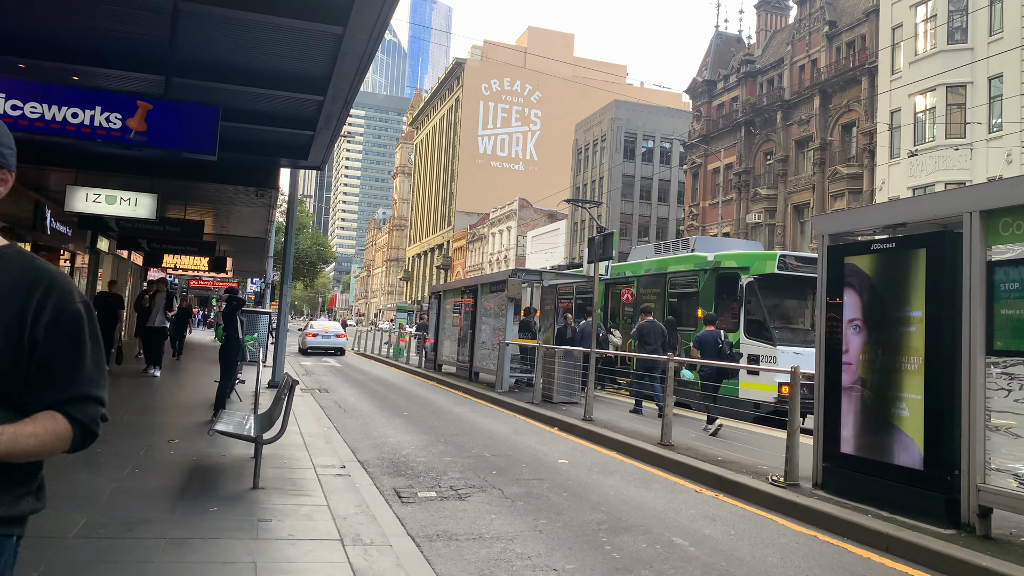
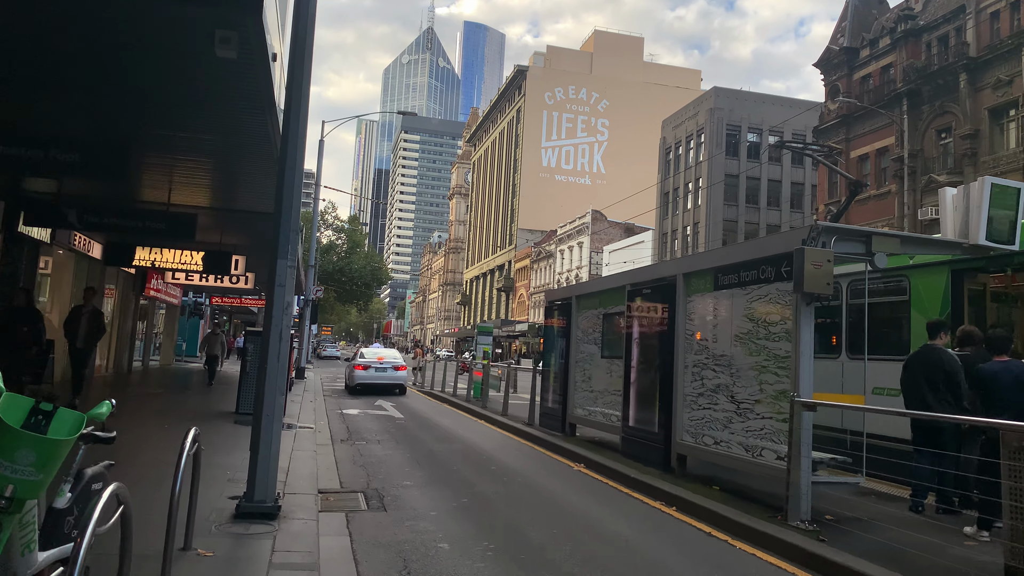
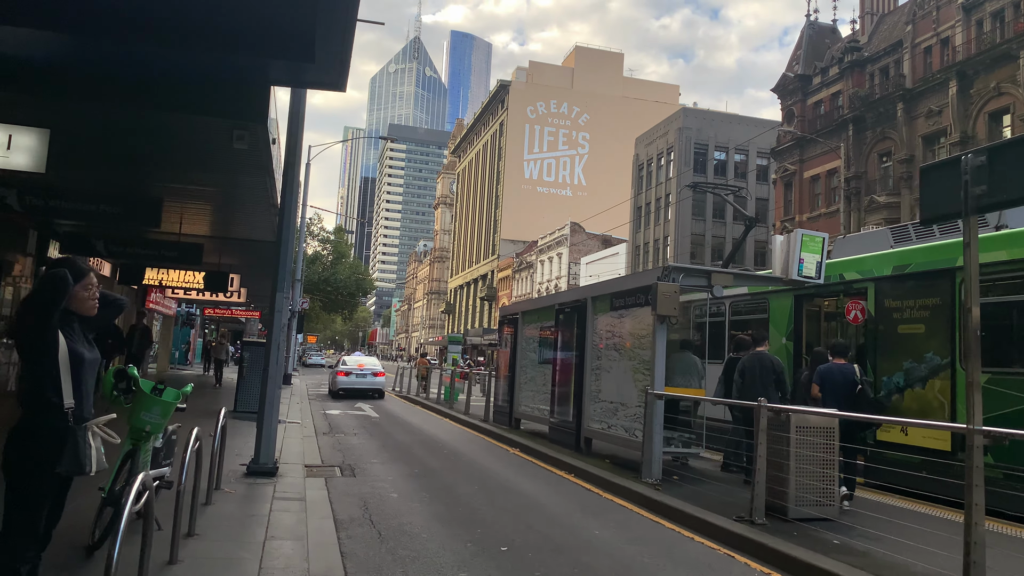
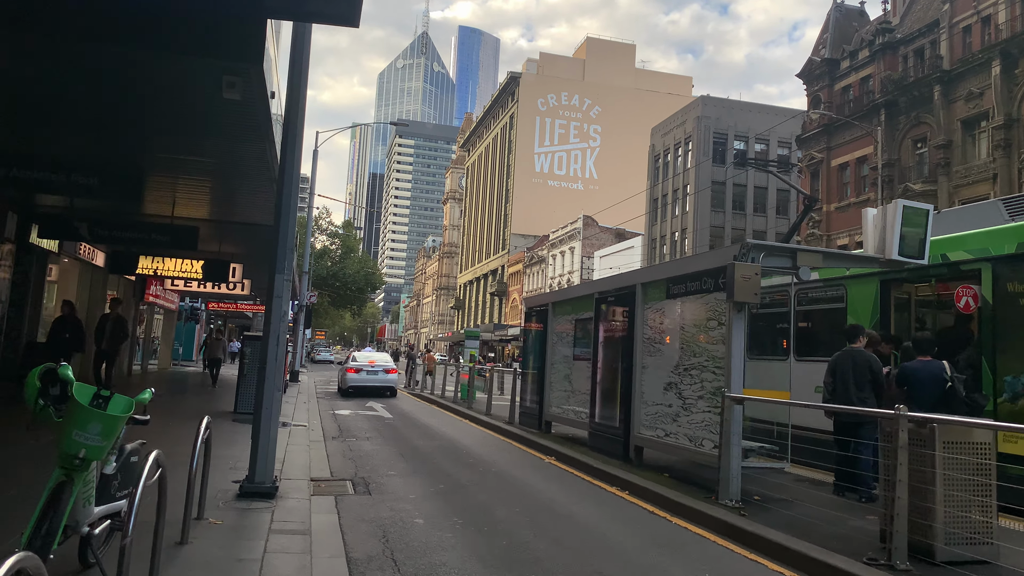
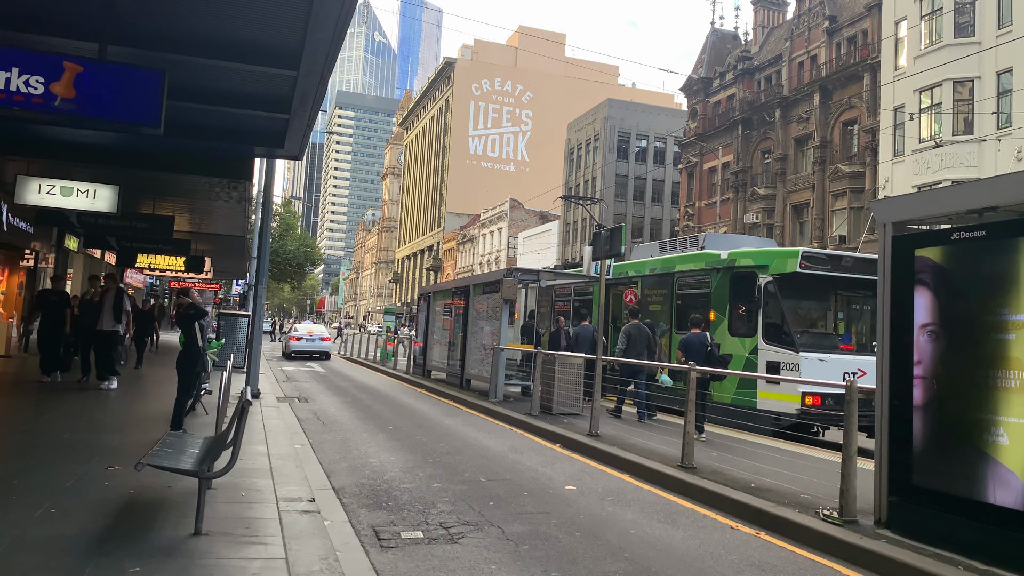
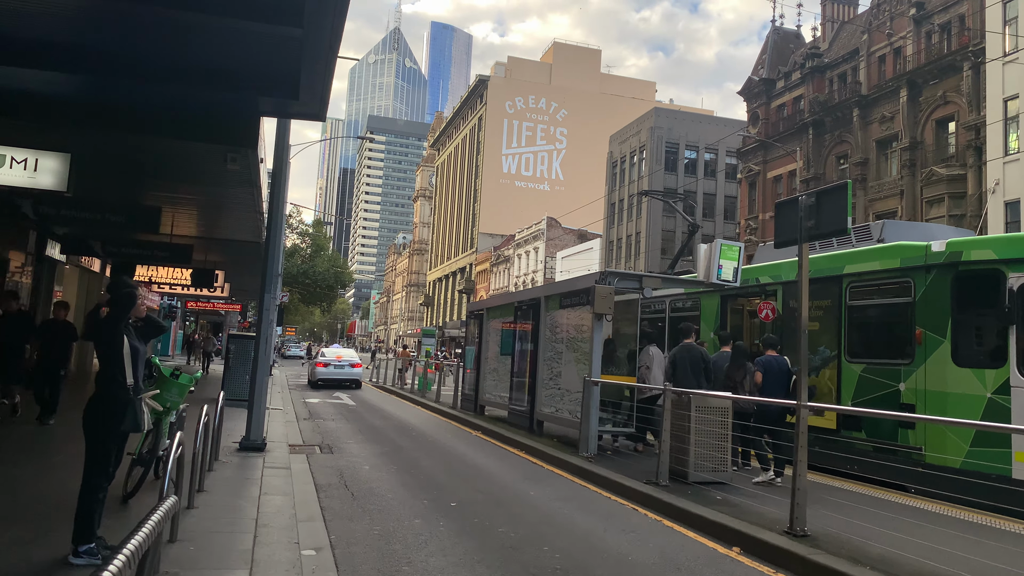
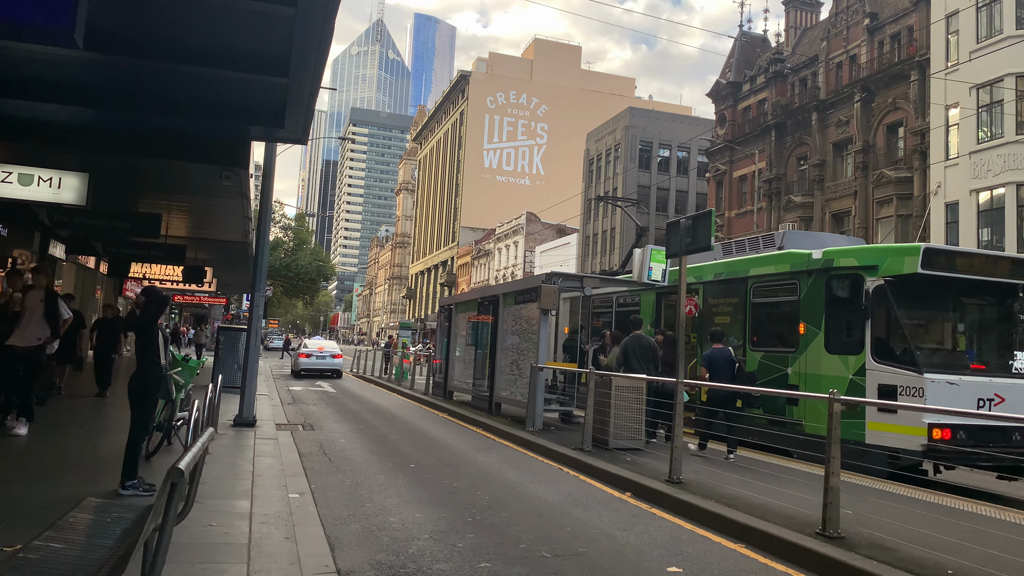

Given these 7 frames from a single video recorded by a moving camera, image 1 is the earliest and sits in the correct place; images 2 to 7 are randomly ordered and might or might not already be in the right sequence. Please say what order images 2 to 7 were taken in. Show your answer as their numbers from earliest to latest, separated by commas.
5, 7, 6, 3, 4, 2
